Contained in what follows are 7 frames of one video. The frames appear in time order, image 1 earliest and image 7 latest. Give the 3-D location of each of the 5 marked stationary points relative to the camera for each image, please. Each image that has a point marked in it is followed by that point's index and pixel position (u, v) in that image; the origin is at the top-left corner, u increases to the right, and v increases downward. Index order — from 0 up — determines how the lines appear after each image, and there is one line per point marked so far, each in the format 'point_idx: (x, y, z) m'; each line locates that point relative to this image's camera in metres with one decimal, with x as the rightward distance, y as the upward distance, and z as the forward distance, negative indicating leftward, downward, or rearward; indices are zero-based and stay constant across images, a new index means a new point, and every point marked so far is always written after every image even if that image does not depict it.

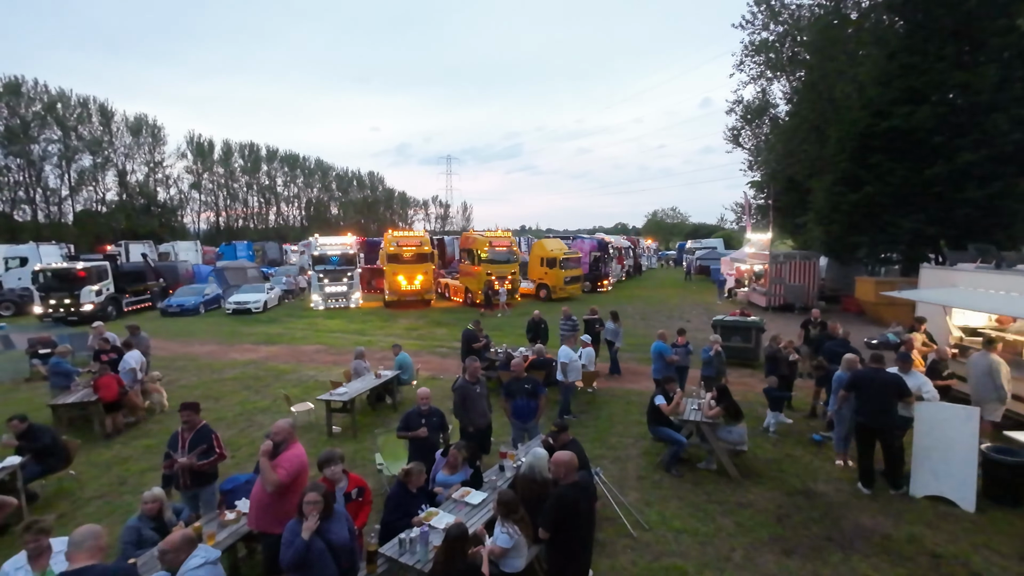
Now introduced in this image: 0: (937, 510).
0: (+5.5, -2.8, +6.3) m
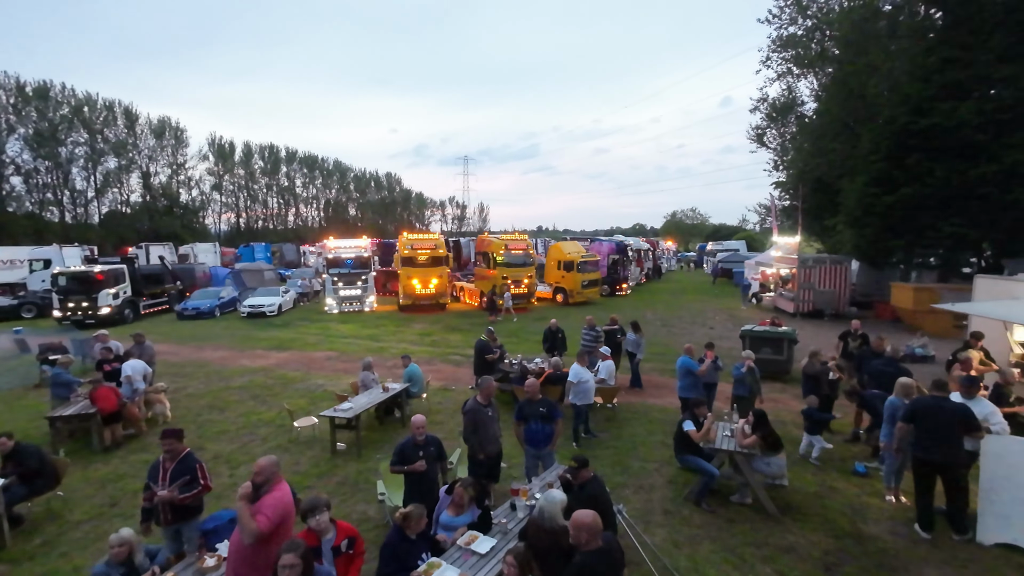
0: (+5.6, -3.1, +5.5) m
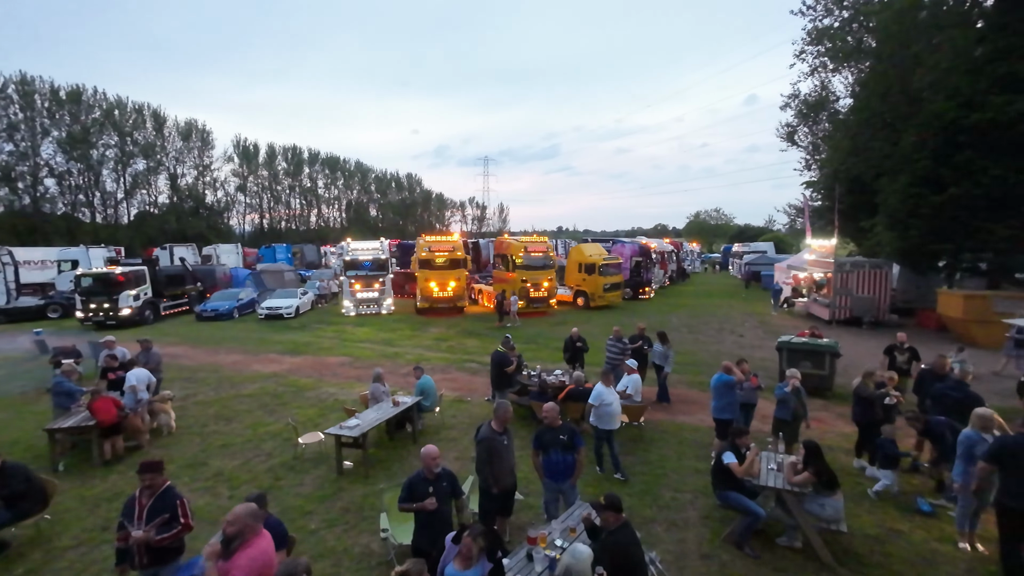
0: (+5.8, -3.2, +4.6) m
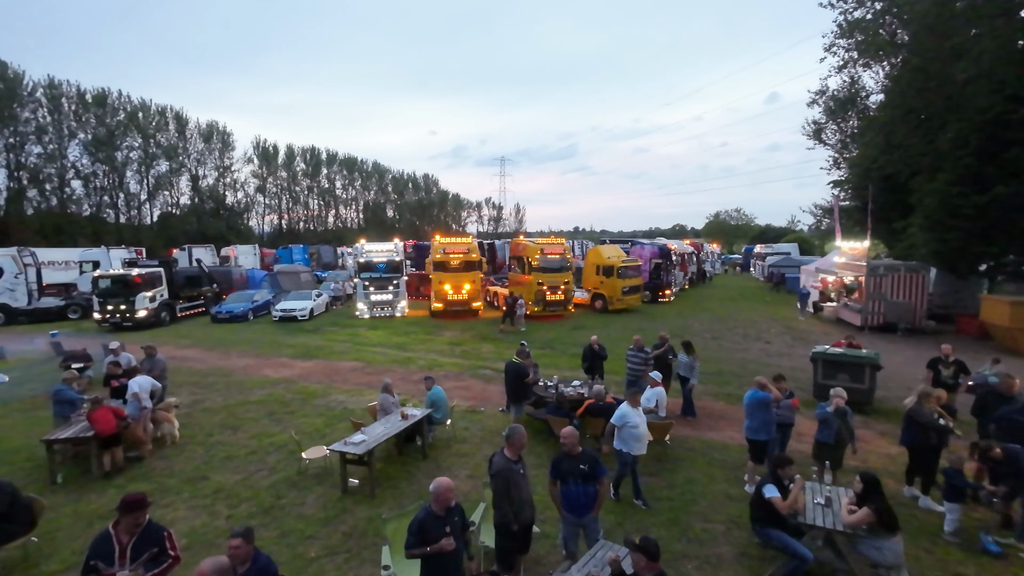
0: (+5.9, -3.4, +3.9) m
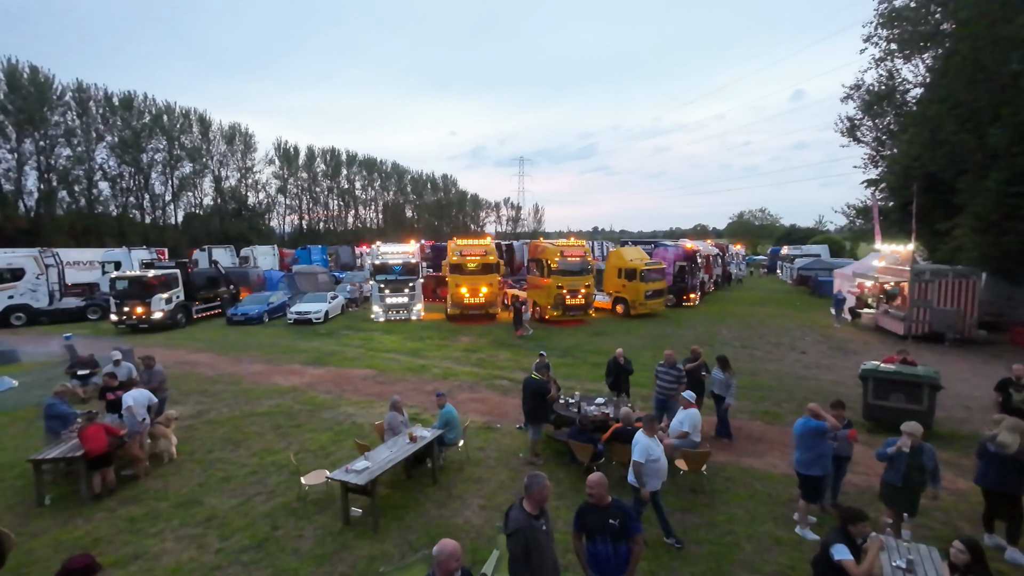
0: (+6.0, -3.6, +2.9) m
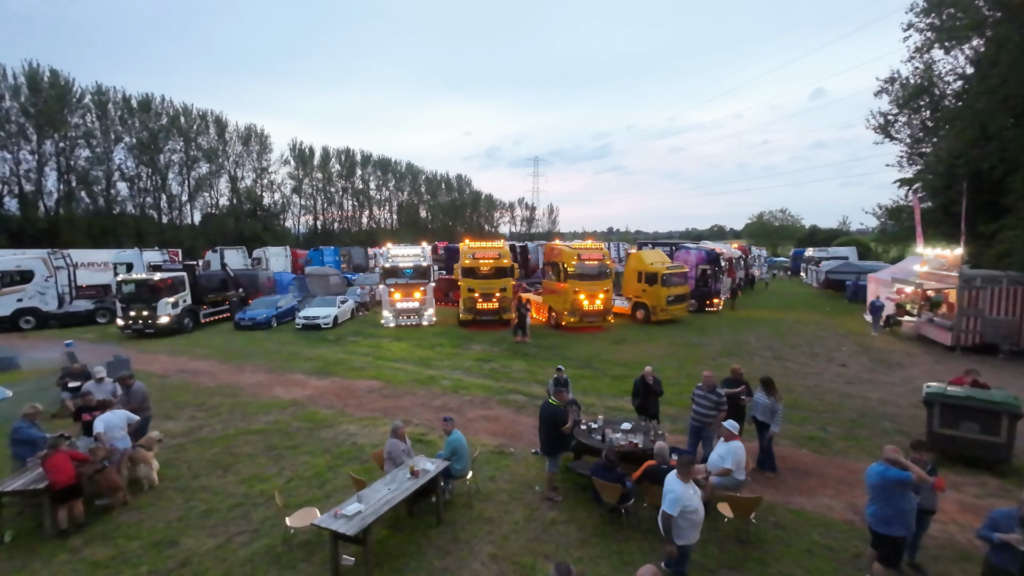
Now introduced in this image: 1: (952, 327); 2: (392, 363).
0: (+6.0, -3.8, +1.7) m
1: (+15.8, -1.4, +17.6) m
2: (-4.1, -2.6, +16.9) m
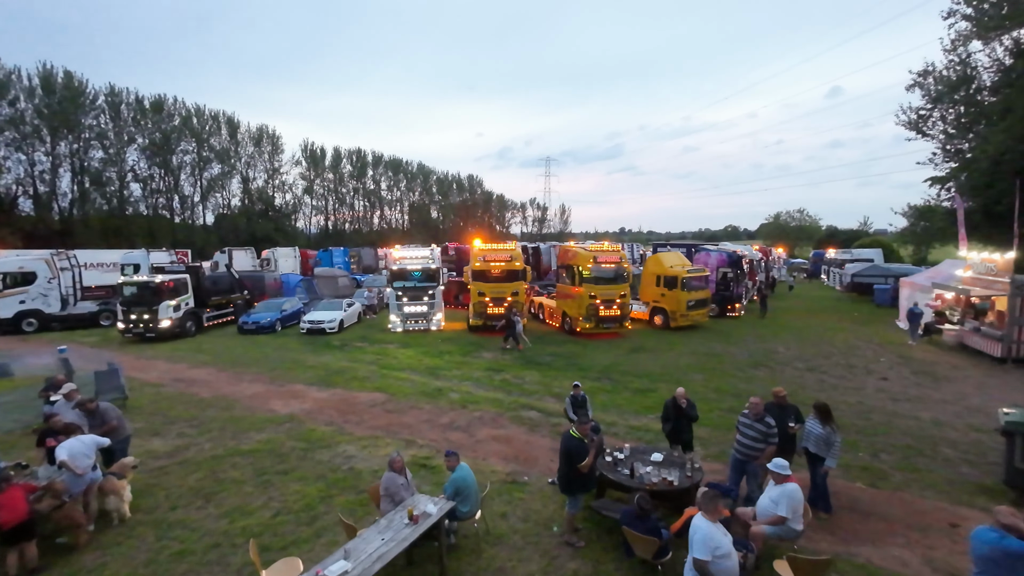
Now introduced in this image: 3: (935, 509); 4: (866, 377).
0: (+6.1, -4.0, +0.5) m
1: (+16.3, -1.6, +16.2) m
2: (-3.7, -2.7, +16.0) m
3: (+6.5, -3.4, +7.6) m
4: (+11.0, -2.8, +15.2) m
